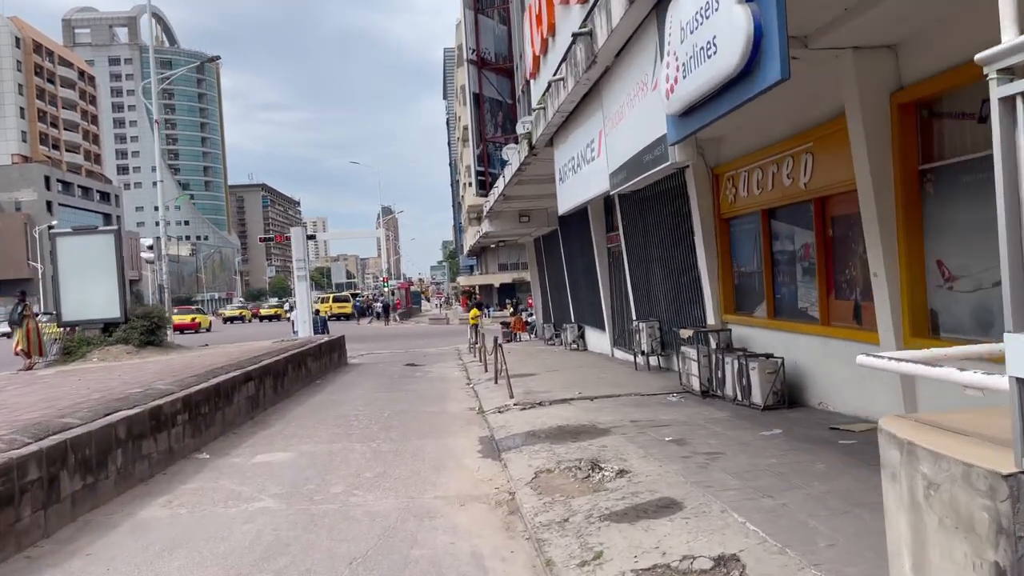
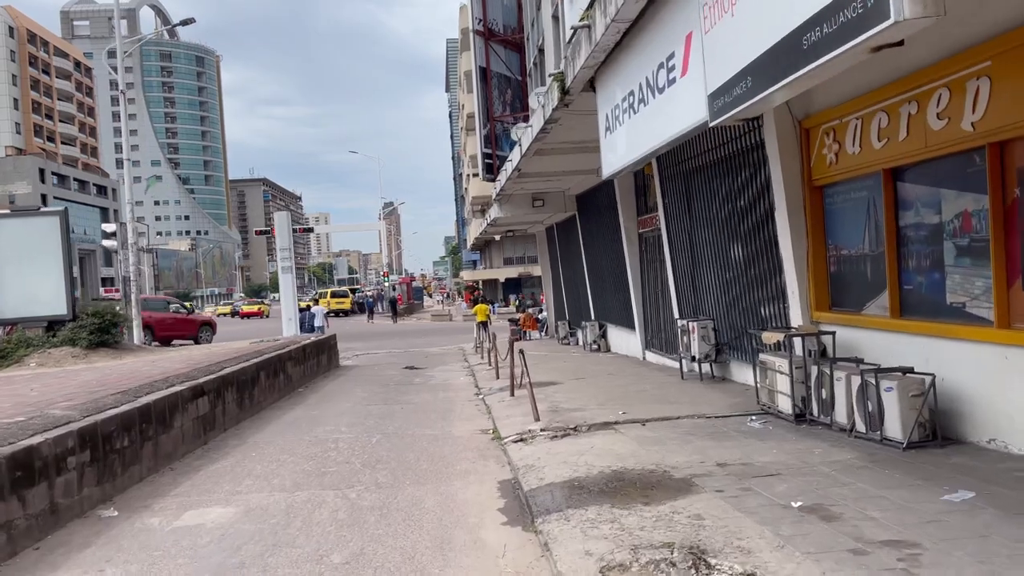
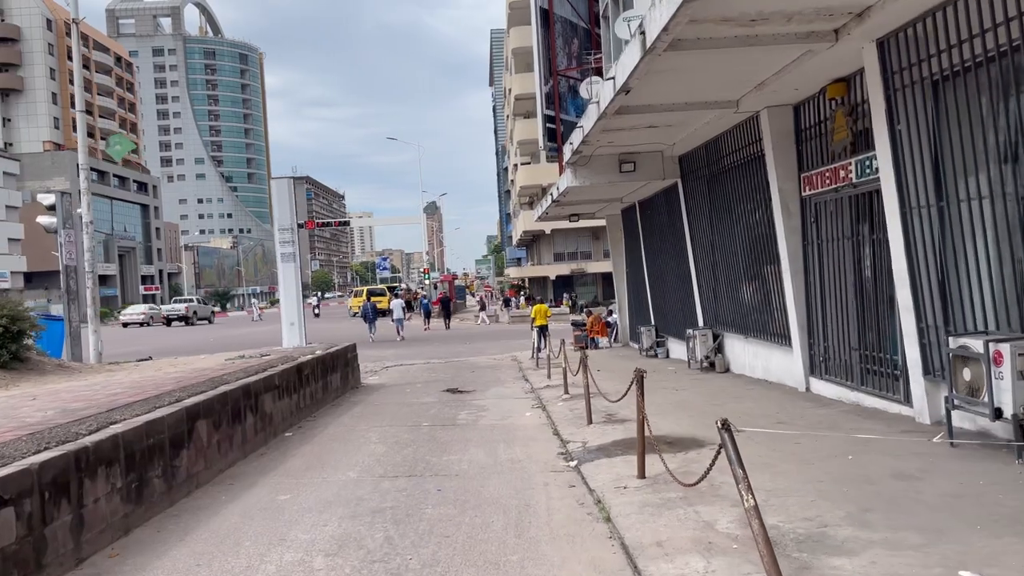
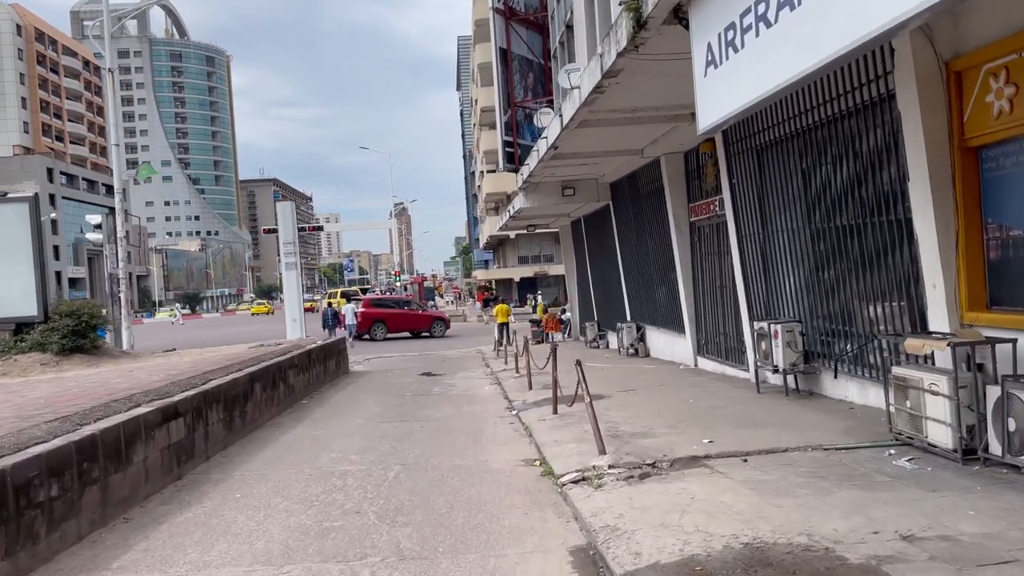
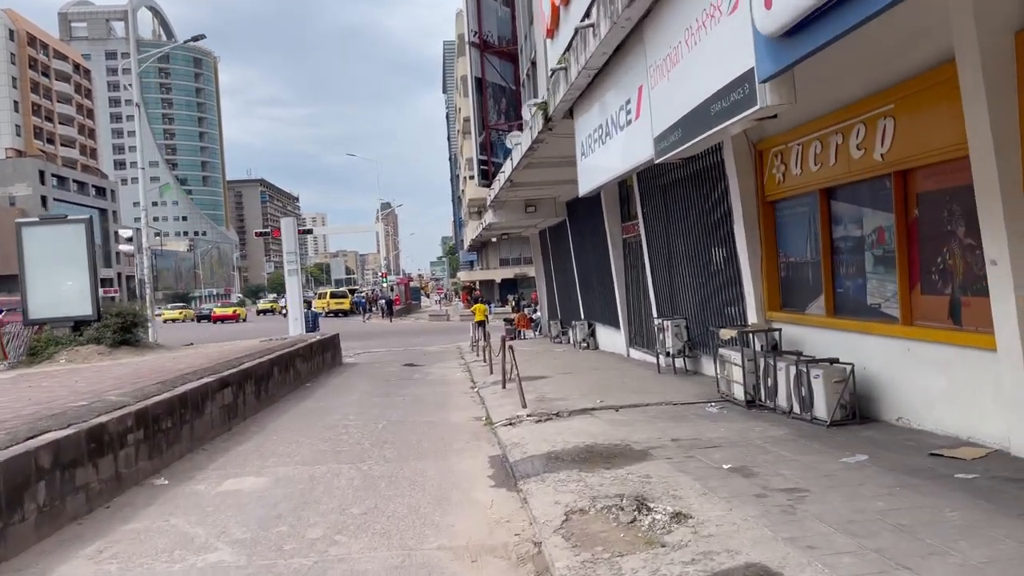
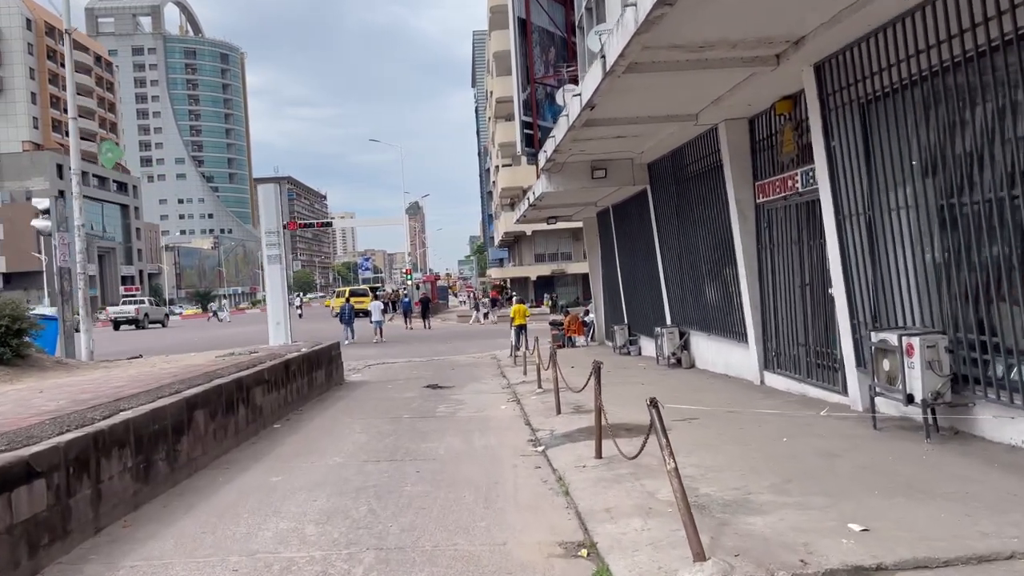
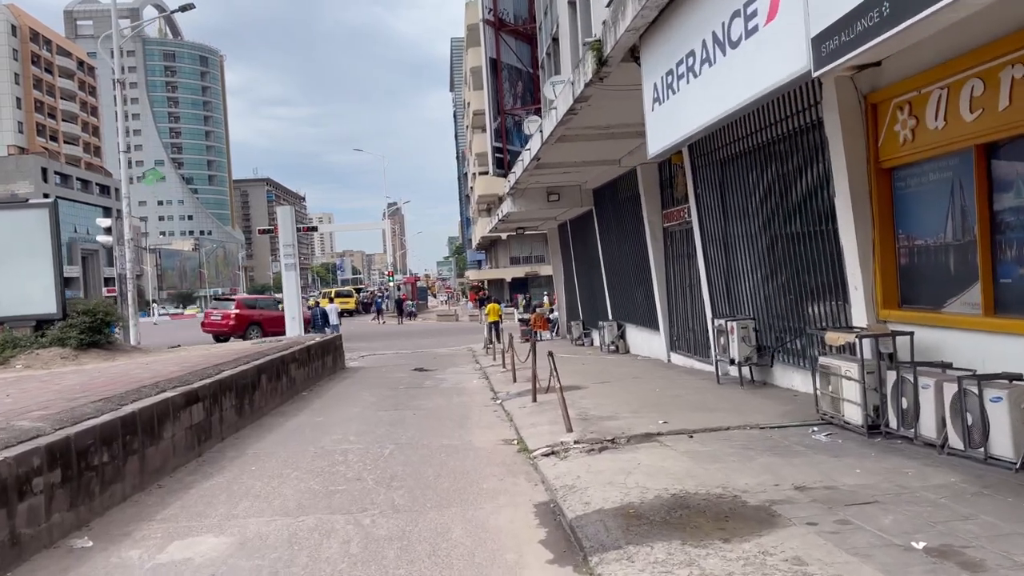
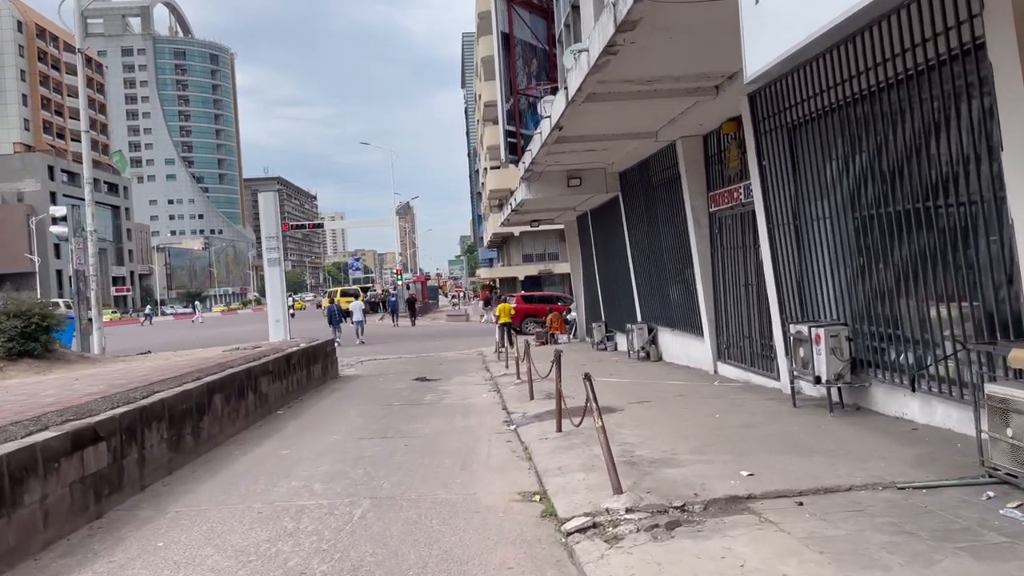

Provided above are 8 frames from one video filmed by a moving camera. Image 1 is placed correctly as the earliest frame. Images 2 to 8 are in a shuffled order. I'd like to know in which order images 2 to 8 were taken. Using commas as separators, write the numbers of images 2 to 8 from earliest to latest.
5, 2, 7, 4, 8, 6, 3
